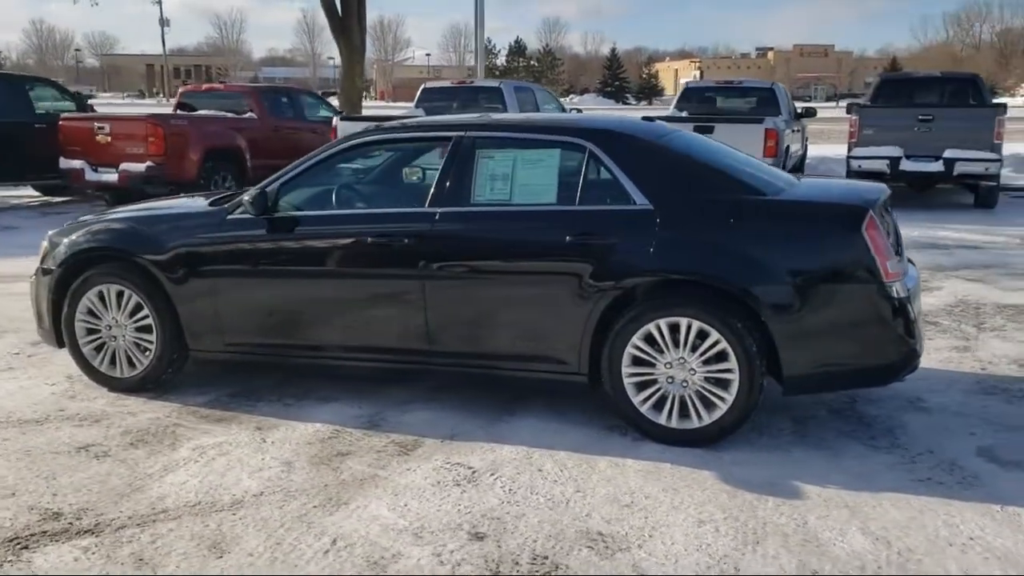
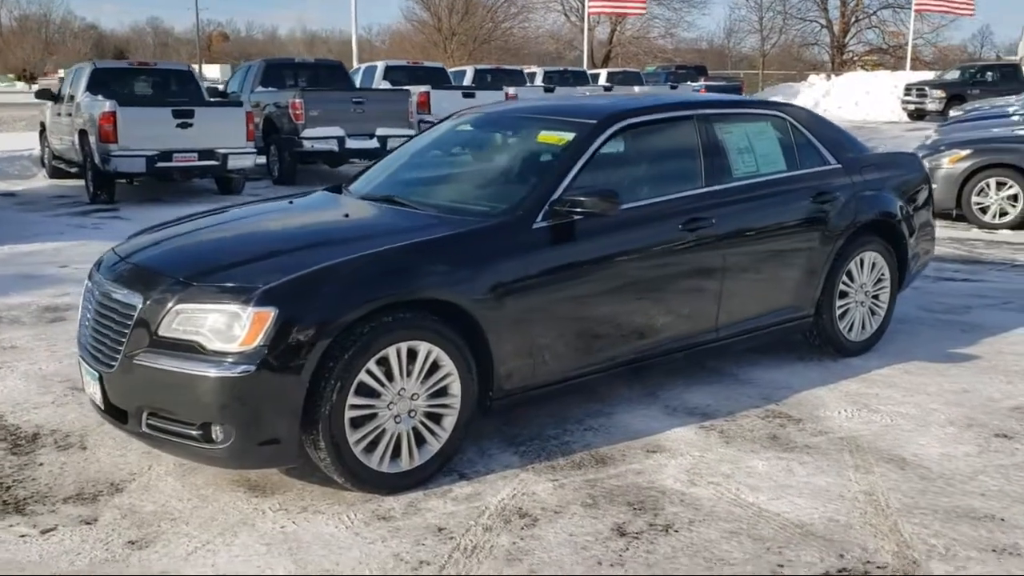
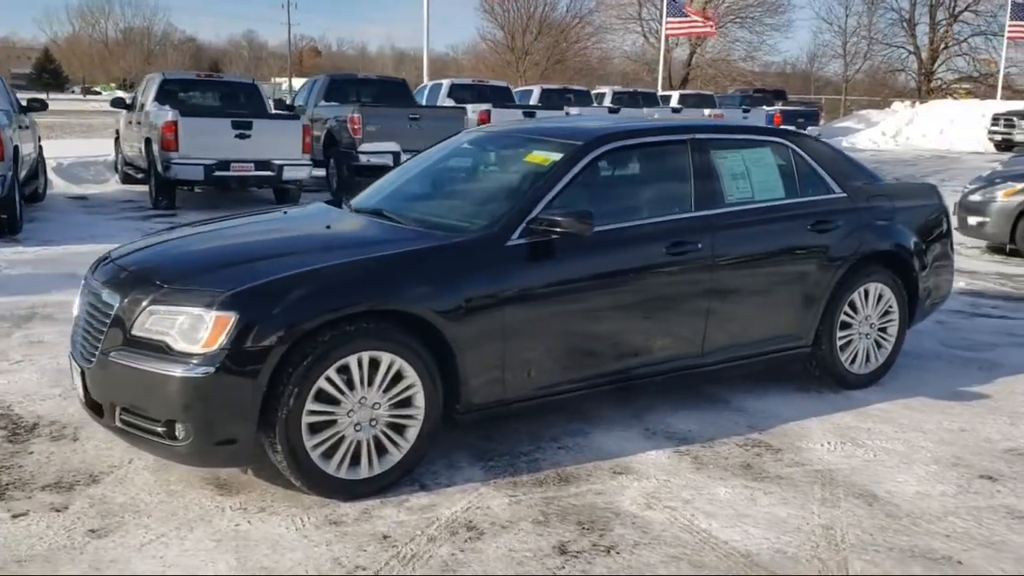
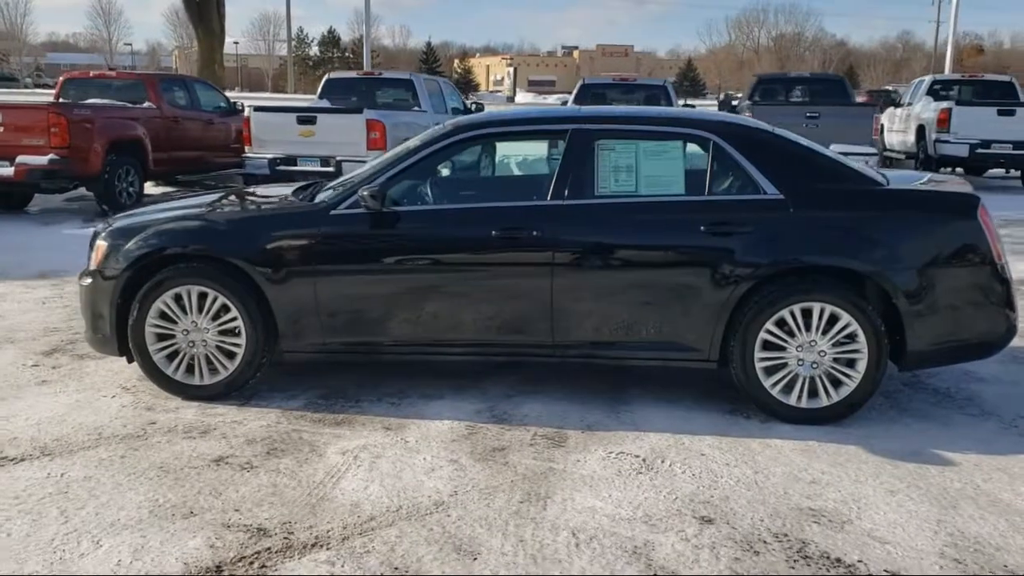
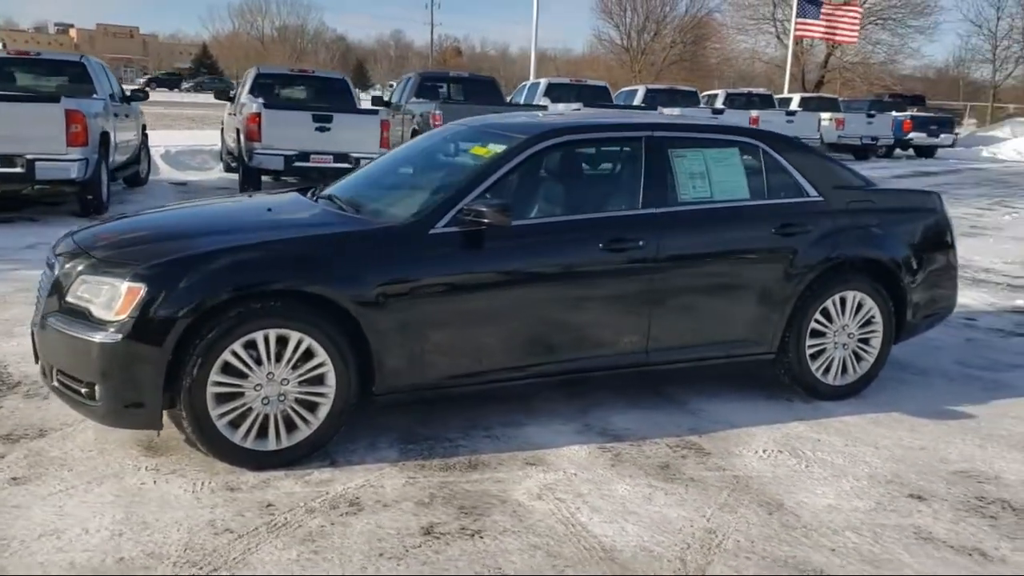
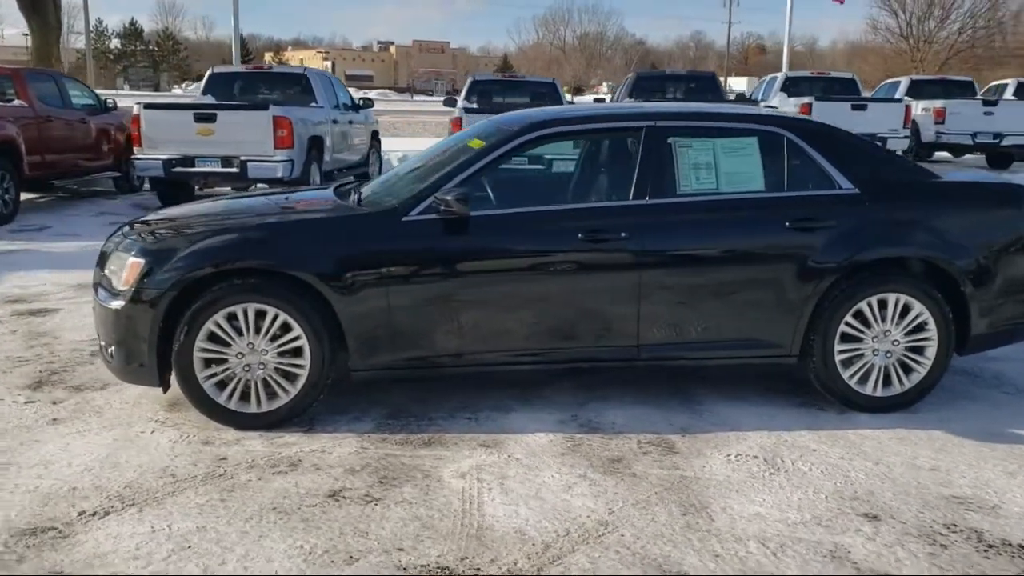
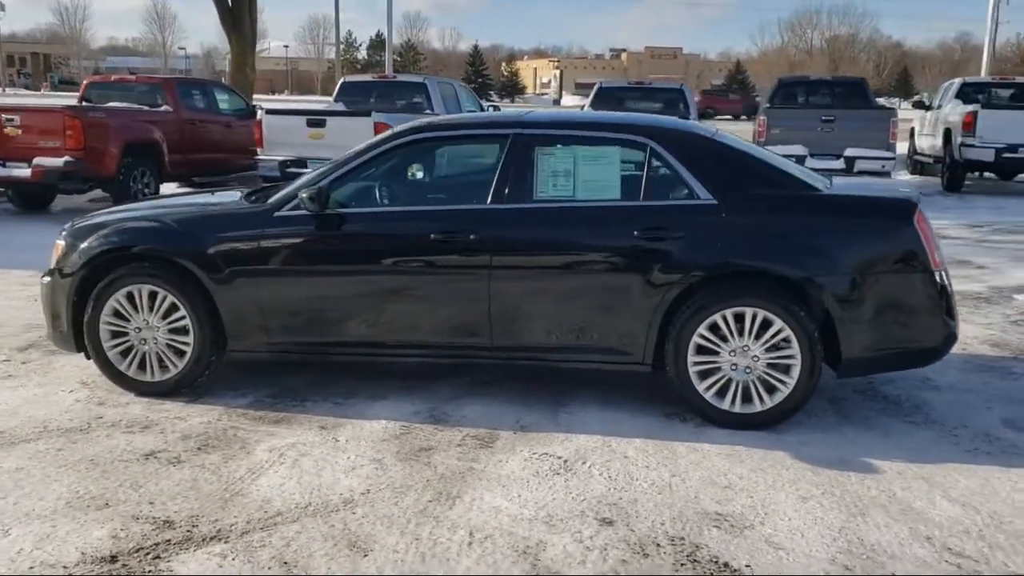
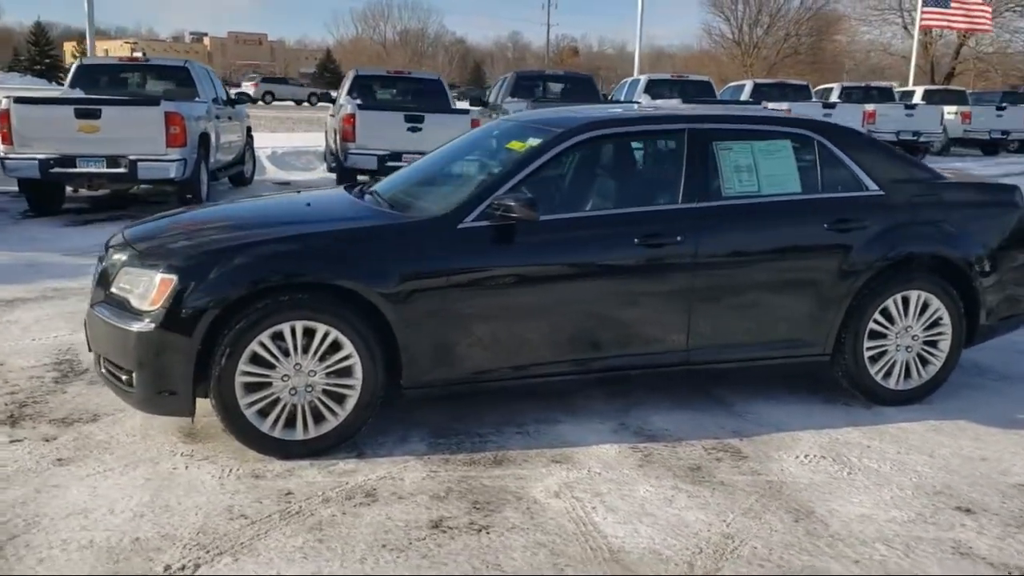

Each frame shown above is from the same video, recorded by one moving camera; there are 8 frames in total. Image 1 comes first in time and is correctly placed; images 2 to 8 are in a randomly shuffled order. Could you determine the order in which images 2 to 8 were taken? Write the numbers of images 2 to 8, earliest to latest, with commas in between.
7, 4, 6, 8, 5, 3, 2
